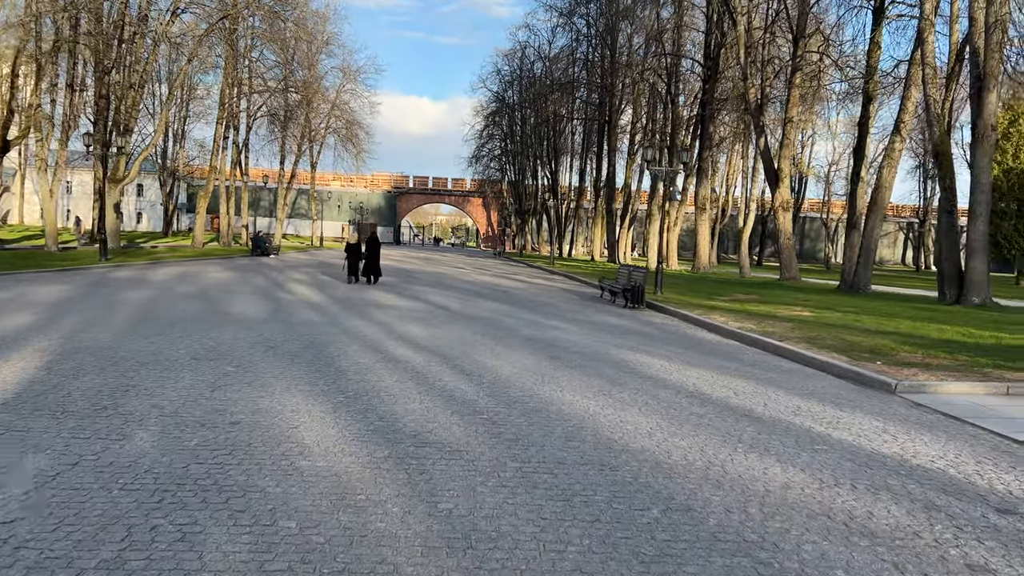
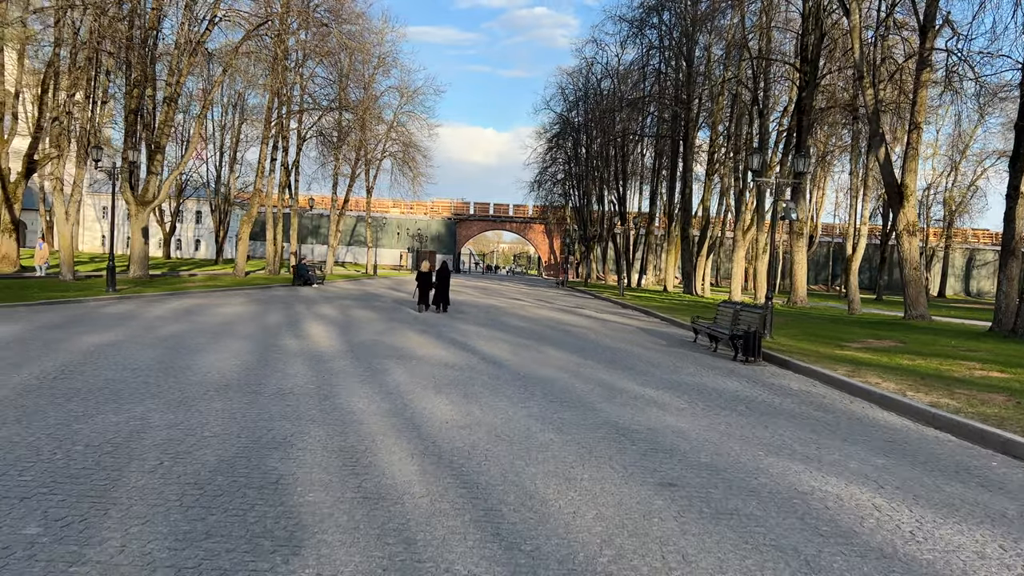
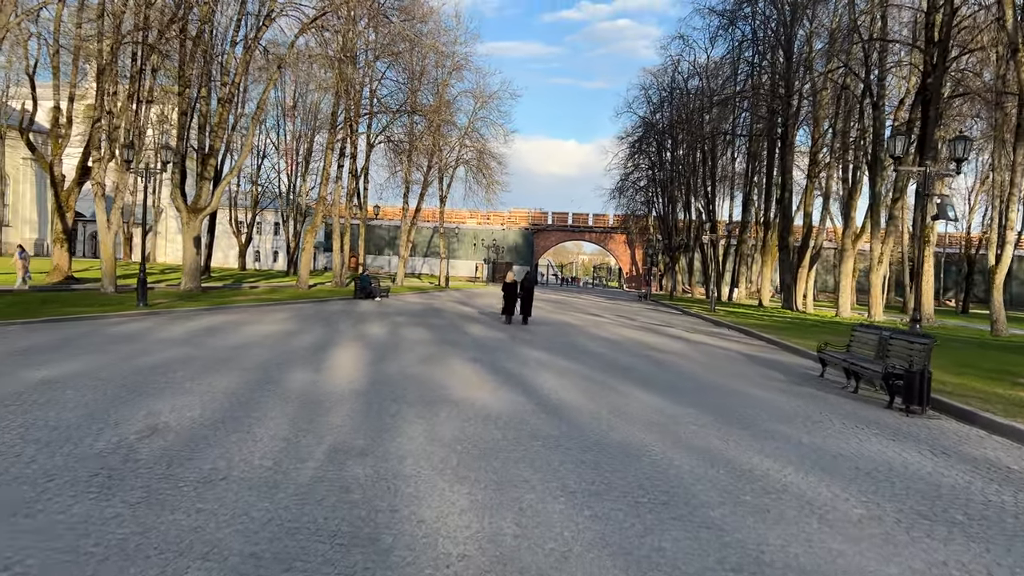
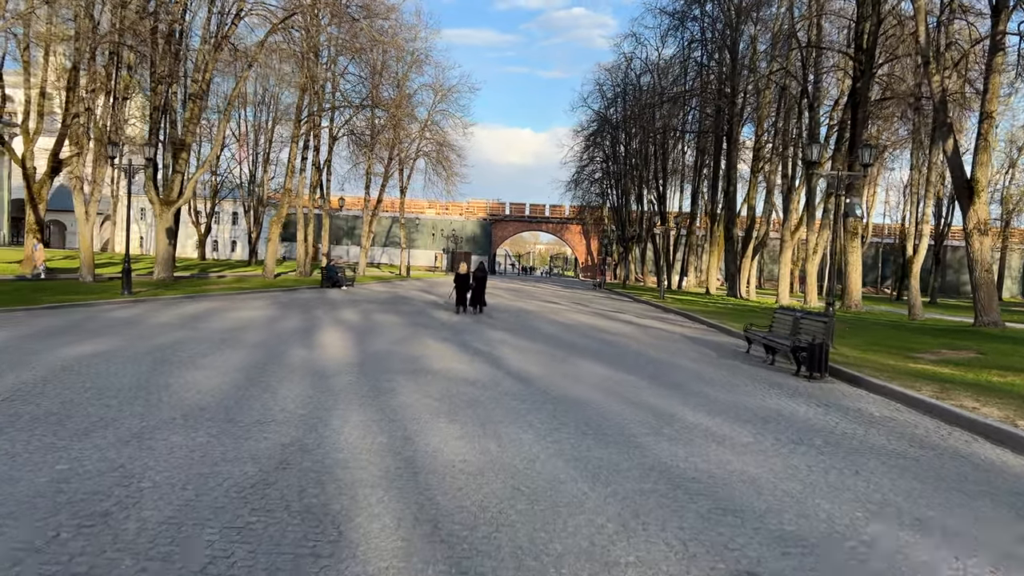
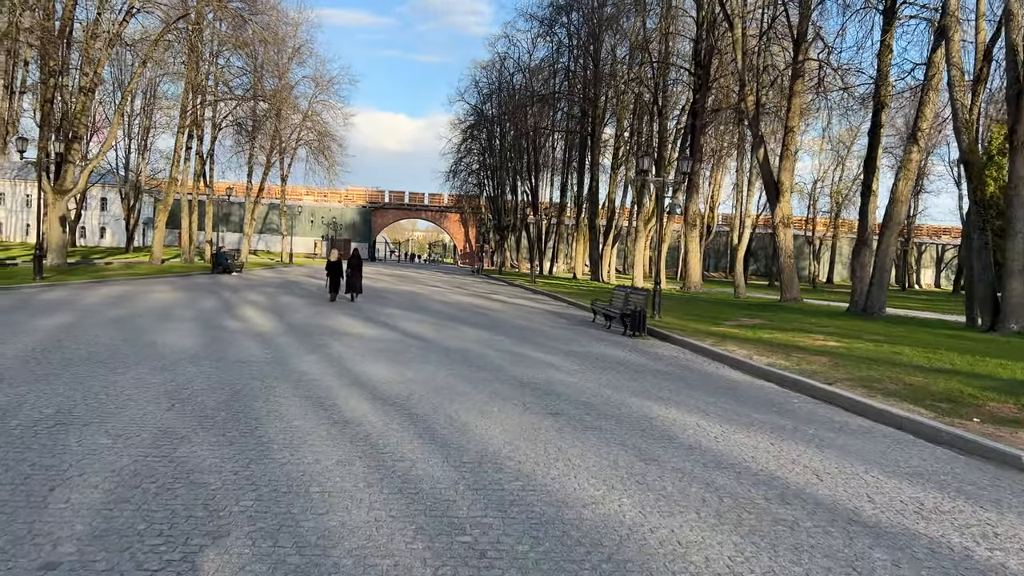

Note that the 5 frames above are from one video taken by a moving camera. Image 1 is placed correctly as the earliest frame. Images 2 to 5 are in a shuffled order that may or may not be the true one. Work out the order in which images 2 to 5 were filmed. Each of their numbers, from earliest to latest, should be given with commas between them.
5, 2, 4, 3
